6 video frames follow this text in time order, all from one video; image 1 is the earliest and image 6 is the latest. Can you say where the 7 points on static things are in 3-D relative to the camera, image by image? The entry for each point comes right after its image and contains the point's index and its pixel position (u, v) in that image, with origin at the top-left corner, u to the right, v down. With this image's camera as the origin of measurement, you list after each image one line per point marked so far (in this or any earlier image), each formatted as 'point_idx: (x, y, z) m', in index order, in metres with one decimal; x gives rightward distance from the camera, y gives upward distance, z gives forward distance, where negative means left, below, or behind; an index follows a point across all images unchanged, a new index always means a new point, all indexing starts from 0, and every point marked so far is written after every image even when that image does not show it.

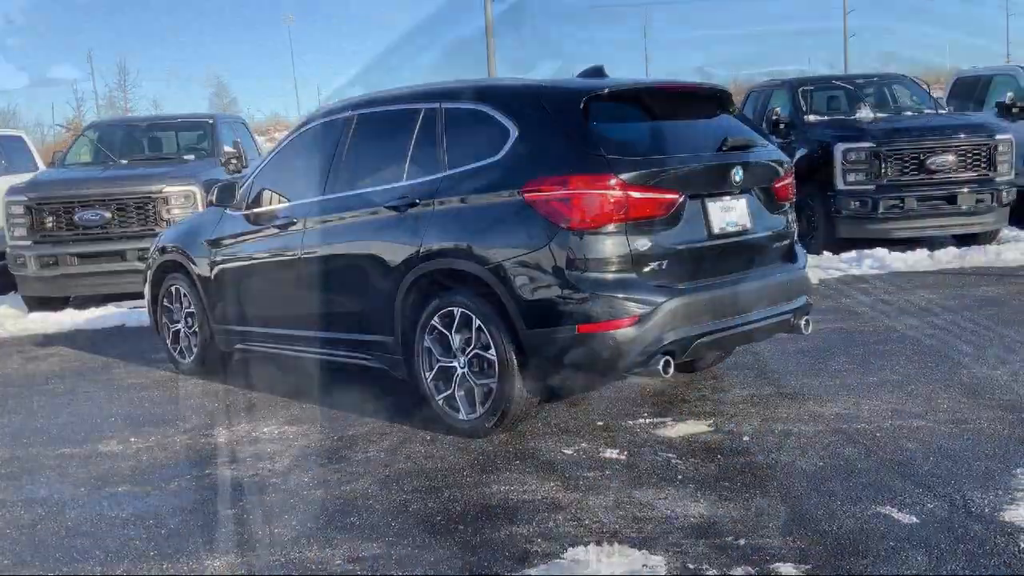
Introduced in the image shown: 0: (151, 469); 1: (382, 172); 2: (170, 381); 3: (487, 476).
0: (-1.8, -0.9, +4.9) m
1: (-0.7, +0.7, +5.5) m
2: (-2.5, -0.7, +7.0) m
3: (-0.1, -0.8, +4.4) m
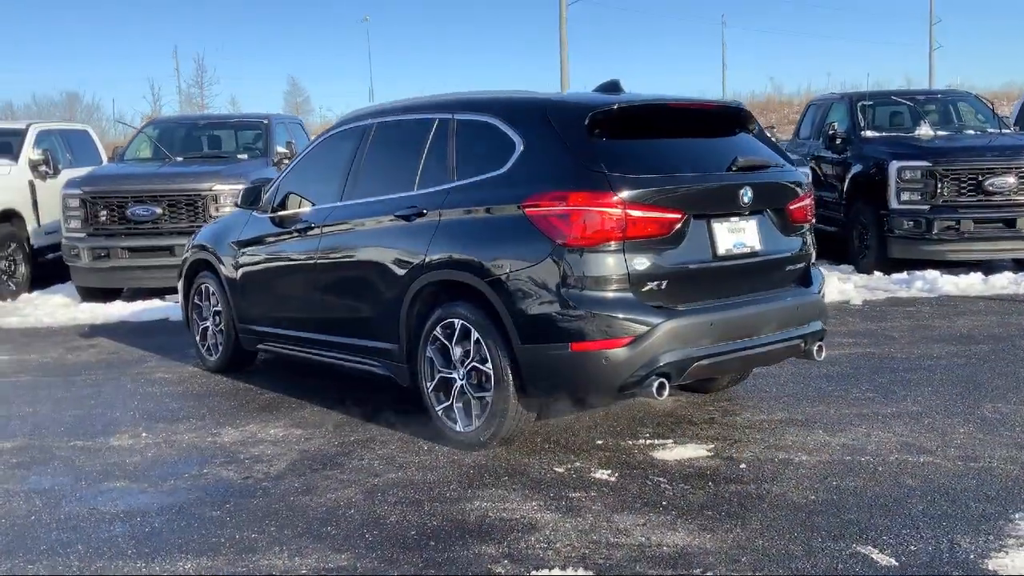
0: (-1.8, -0.9, +5.0) m
1: (-0.7, +0.6, +5.6) m
2: (-2.3, -0.7, +7.2) m
3: (-0.2, -0.9, +4.4) m
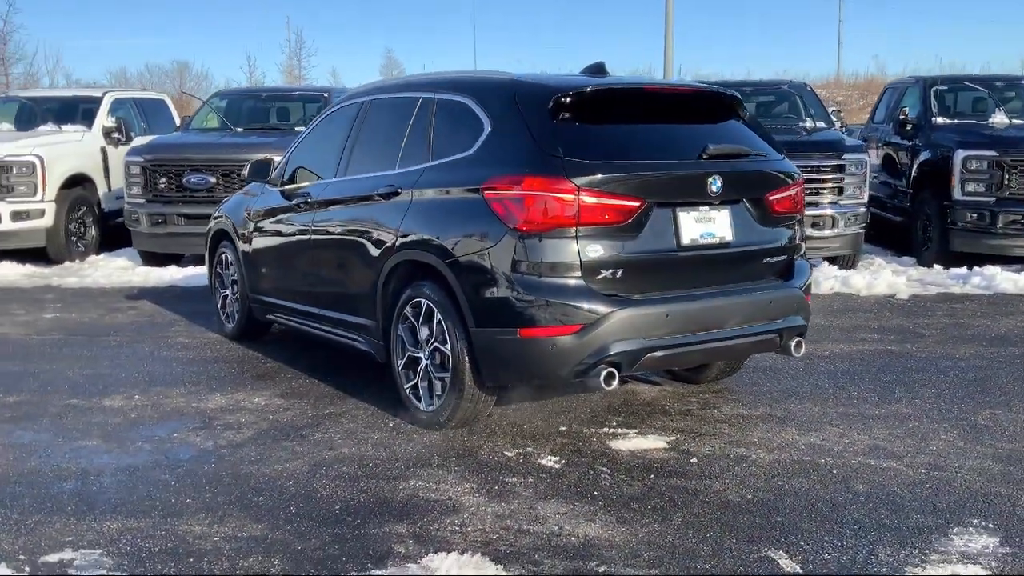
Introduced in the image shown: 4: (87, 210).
0: (-2.0, -0.7, +5.2) m
1: (-0.8, +0.7, +5.6) m
2: (-2.3, -0.4, +7.4) m
3: (-0.4, -0.8, +4.4) m
4: (-5.6, +1.0, +12.8) m
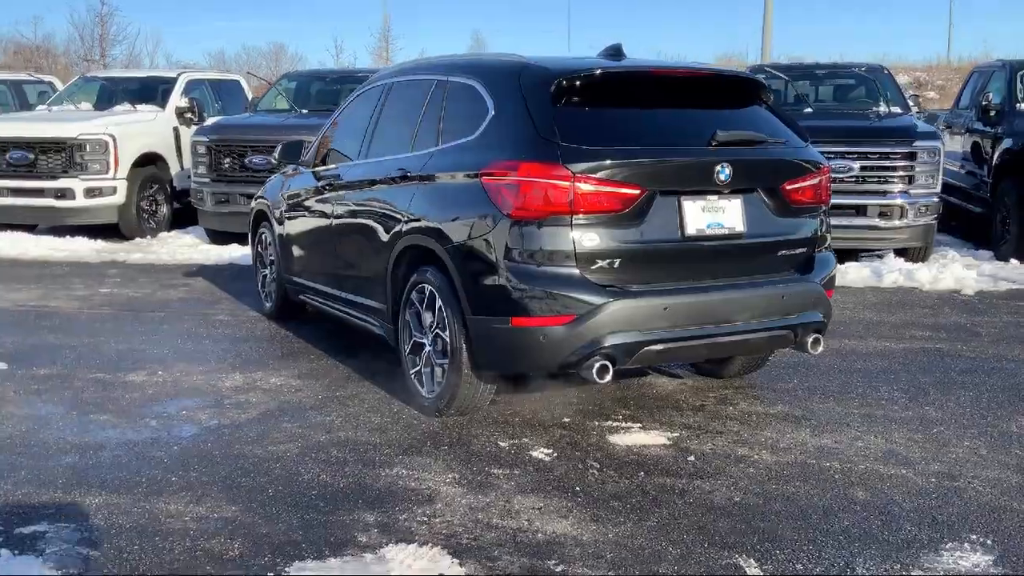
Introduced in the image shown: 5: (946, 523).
0: (-2.0, -0.6, +5.3) m
1: (-0.7, +0.8, +5.6) m
2: (-2.0, -0.3, +7.5) m
3: (-0.5, -0.8, +4.4) m
4: (-4.8, +1.4, +13.2) m
5: (+1.7, -0.9, +3.7) m
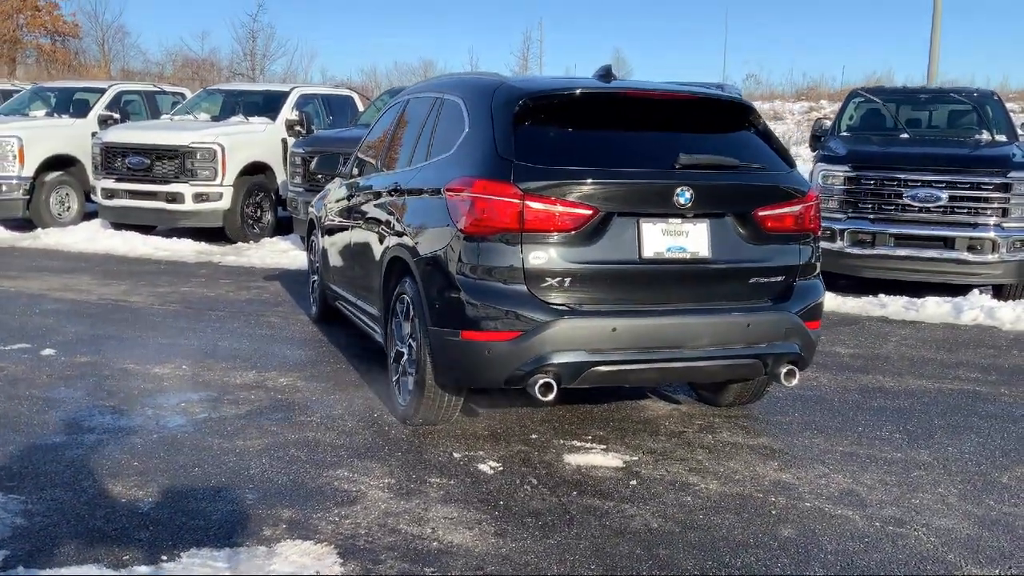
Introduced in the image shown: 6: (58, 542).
0: (-2.1, -0.6, +5.7) m
1: (-0.6, +0.8, +5.7) m
2: (-1.8, -0.3, +7.9) m
3: (-0.7, -0.8, +4.5) m
4: (-3.5, +1.3, +13.9) m
5: (+1.3, -1.0, +3.5) m
6: (-1.6, -0.9, +3.5) m
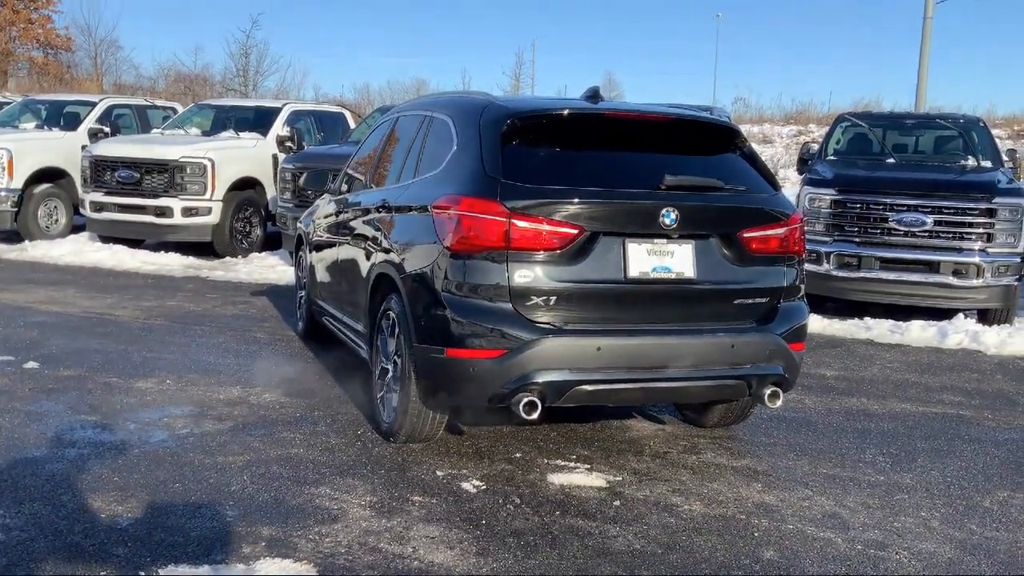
0: (-2.2, -0.7, +5.6) m
1: (-0.7, +0.7, +5.8) m
2: (-1.9, -0.4, +7.9) m
3: (-0.8, -0.9, +4.5) m
4: (-3.7, +1.1, +13.9) m
5: (+1.2, -1.1, +3.5) m
6: (-1.7, -1.0, +3.5) m
